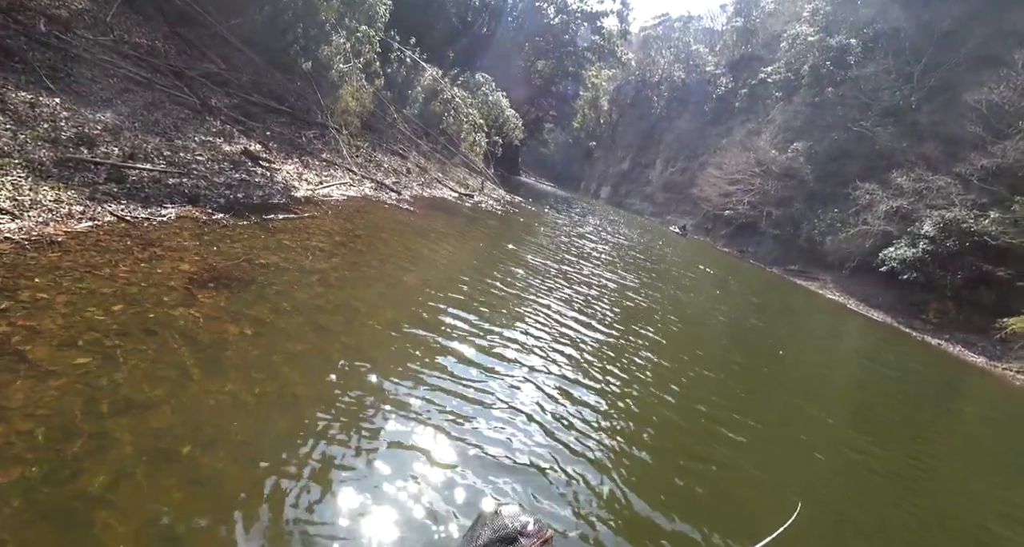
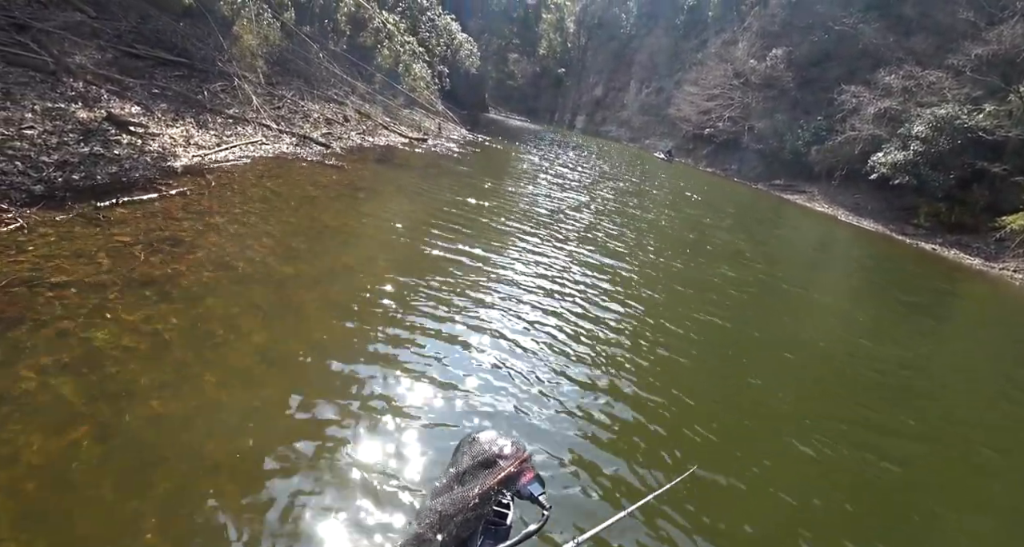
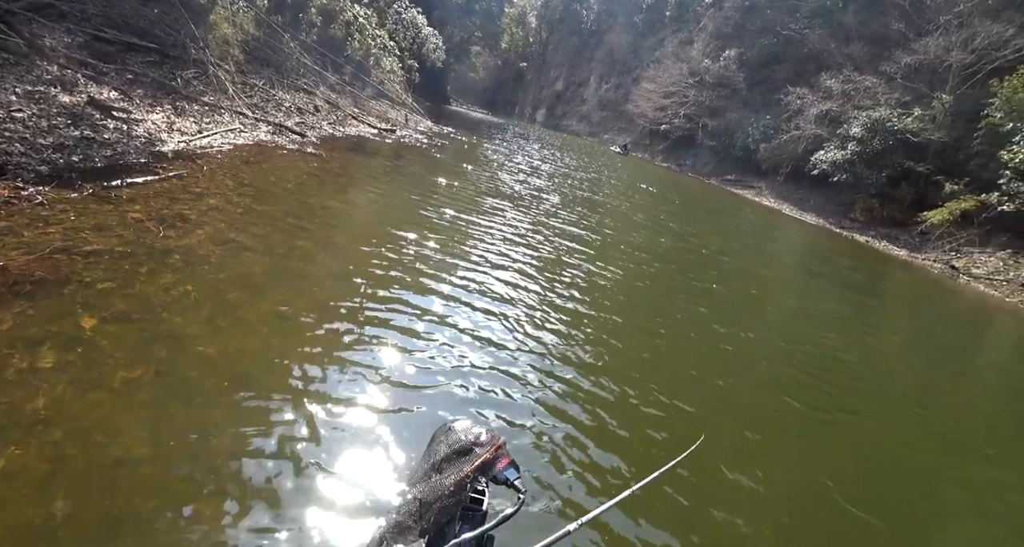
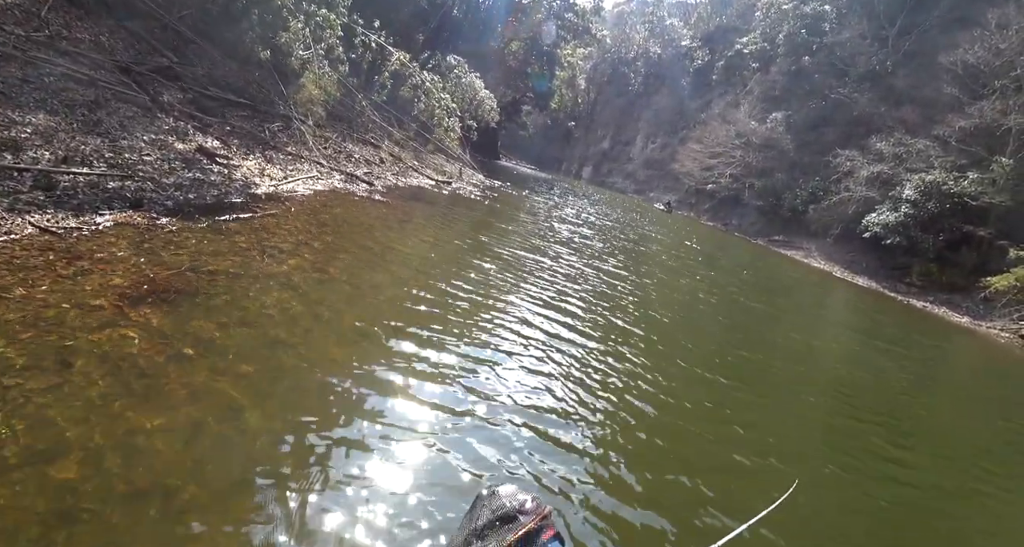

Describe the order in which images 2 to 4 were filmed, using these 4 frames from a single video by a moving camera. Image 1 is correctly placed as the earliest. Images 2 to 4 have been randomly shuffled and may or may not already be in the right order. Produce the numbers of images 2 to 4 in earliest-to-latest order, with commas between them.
4, 3, 2
